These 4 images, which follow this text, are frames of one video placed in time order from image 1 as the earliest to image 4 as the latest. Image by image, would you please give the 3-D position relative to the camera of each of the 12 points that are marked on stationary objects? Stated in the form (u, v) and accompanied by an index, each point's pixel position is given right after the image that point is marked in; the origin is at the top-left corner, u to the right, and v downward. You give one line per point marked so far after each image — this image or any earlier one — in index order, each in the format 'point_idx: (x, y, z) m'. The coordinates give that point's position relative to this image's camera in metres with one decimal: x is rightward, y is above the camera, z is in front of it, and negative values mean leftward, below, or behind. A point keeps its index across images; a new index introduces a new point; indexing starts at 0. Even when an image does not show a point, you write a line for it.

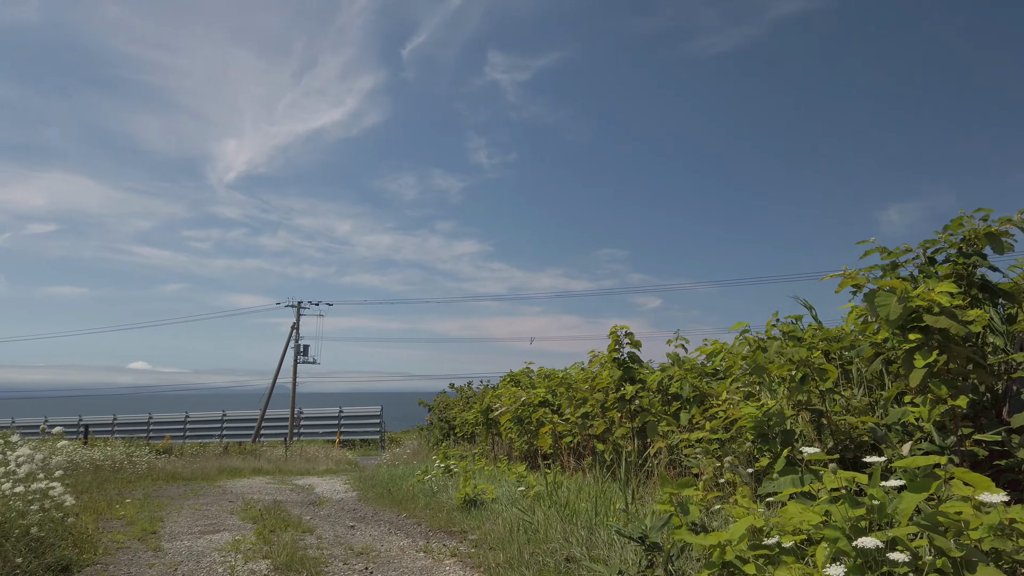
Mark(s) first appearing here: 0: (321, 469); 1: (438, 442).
0: (-5.2, -4.9, +14.3) m
1: (-1.9, -3.8, +12.9) m
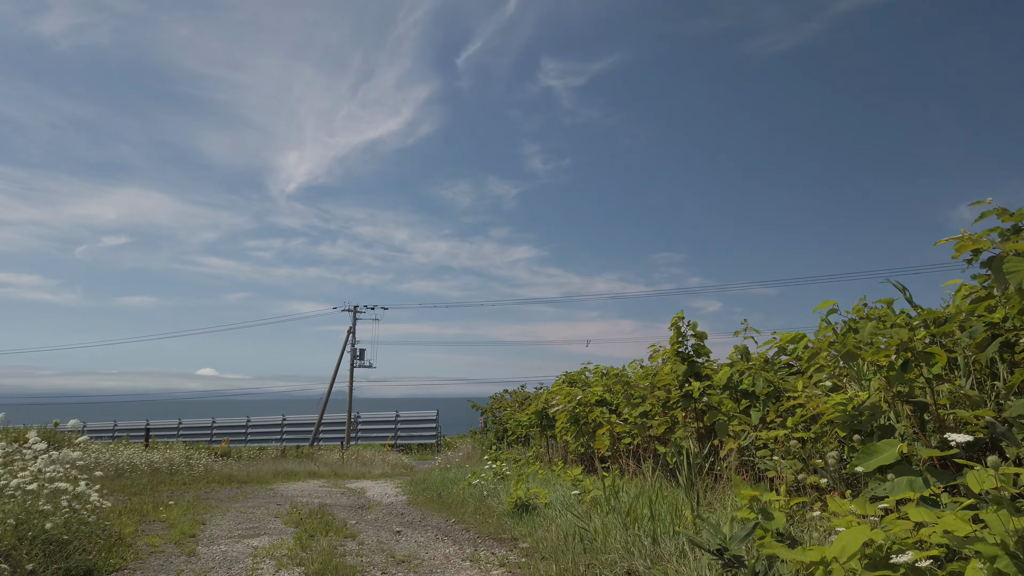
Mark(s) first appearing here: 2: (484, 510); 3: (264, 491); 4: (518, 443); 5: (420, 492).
0: (-3.7, -4.9, +14.2) m
1: (-0.6, -3.7, +12.6) m
2: (-0.3, -2.3, +5.5) m
3: (-4.0, -3.3, +8.6) m
4: (0.0, -3.3, +11.3) m
5: (-1.4, -3.1, +8.0) m
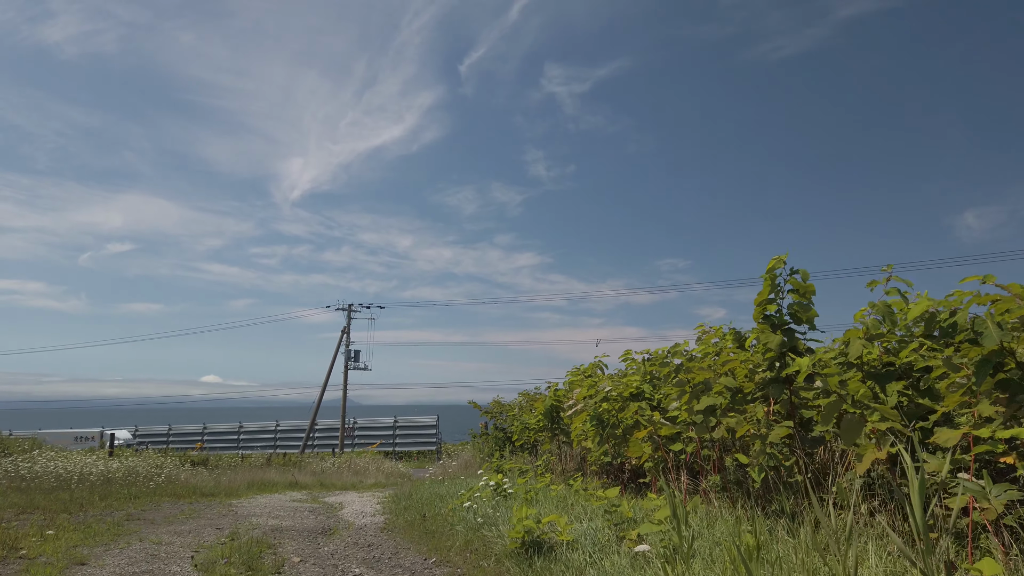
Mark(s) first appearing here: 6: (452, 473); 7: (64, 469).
0: (-3.5, -4.7, +12.7) m
1: (-0.4, -3.4, +11.0) m
2: (-0.3, -1.9, +3.9) m
3: (-3.9, -3.0, +7.1) m
4: (+0.2, -3.0, +9.7) m
5: (-1.3, -2.7, +6.5) m
6: (-1.2, -3.6, +10.4) m
7: (-7.9, -3.2, +9.3) m
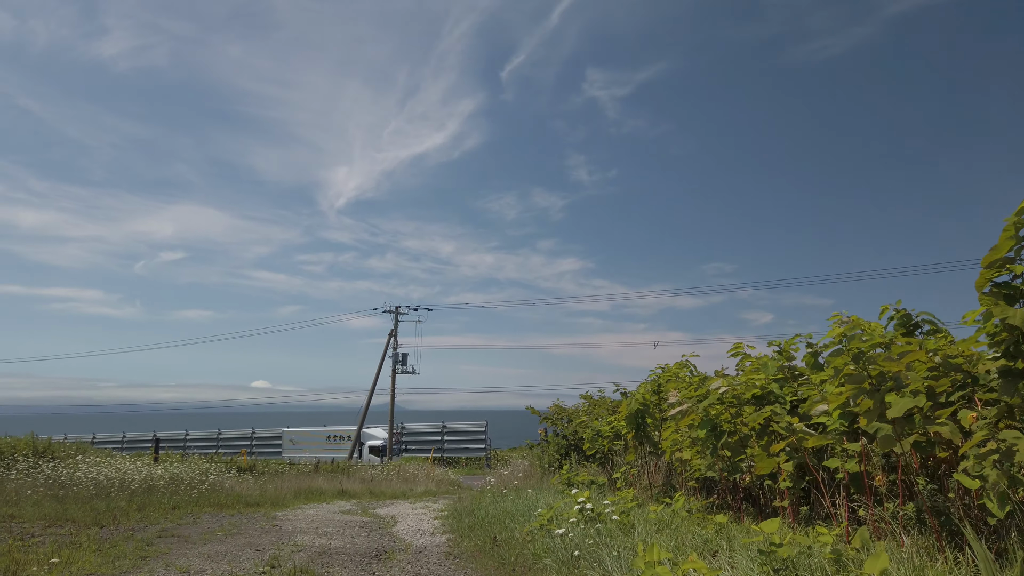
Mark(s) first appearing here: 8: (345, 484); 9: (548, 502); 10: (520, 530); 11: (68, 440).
0: (-2.2, -4.6, +11.9) m
1: (+0.8, -3.3, +10.0) m
2: (+0.4, -1.7, +3.0) m
3: (-3.0, -2.8, +6.4) m
4: (+1.3, -2.8, +8.7) m
5: (-0.5, -2.6, +5.6) m
6: (-0.1, -3.5, +9.5) m
7: (-6.8, -3.2, +8.9) m
8: (-3.7, -4.4, +11.8) m
9: (+0.4, -2.4, +6.1) m
10: (+0.1, -2.3, +5.1) m
11: (-9.9, -3.4, +11.9) m
